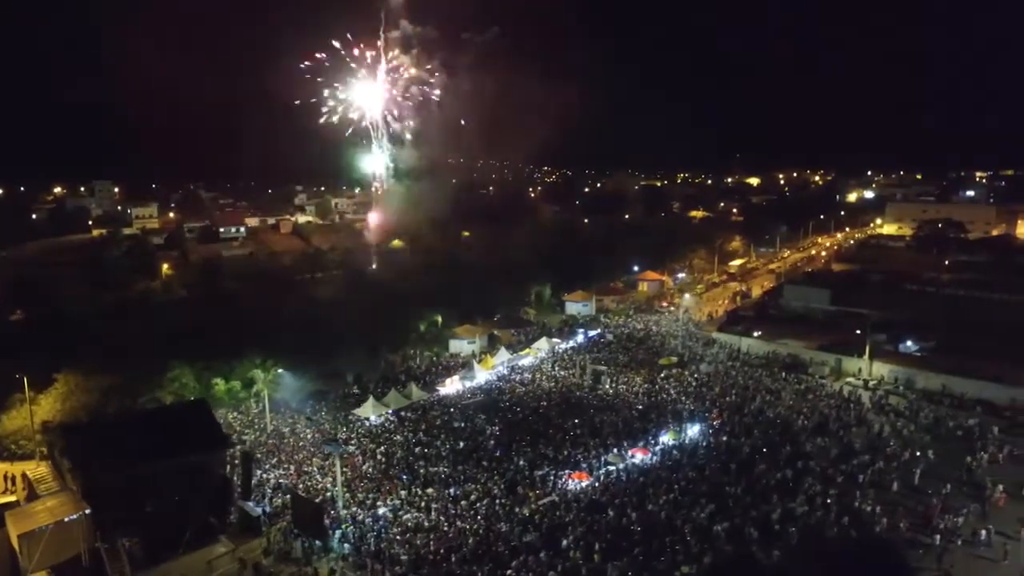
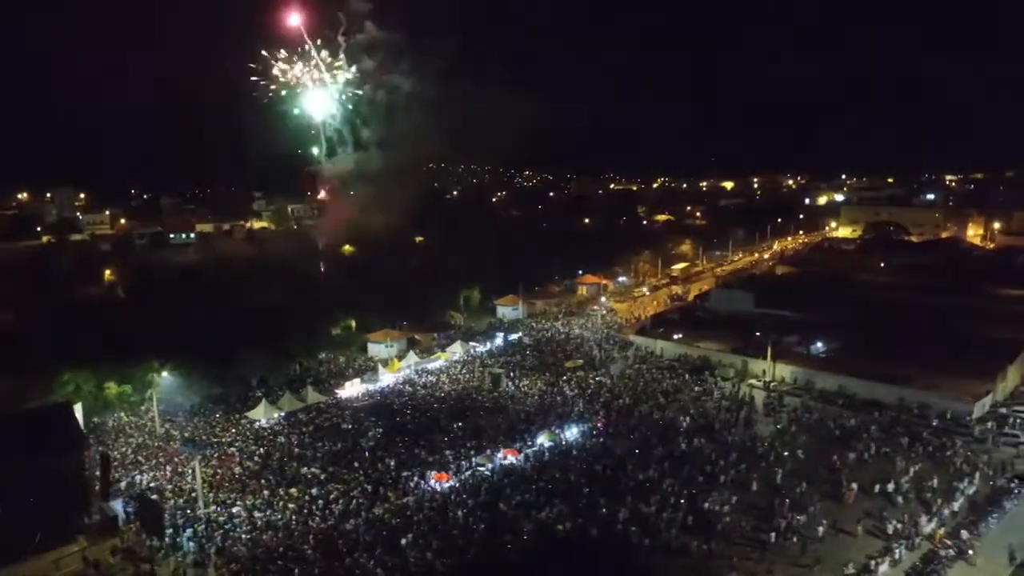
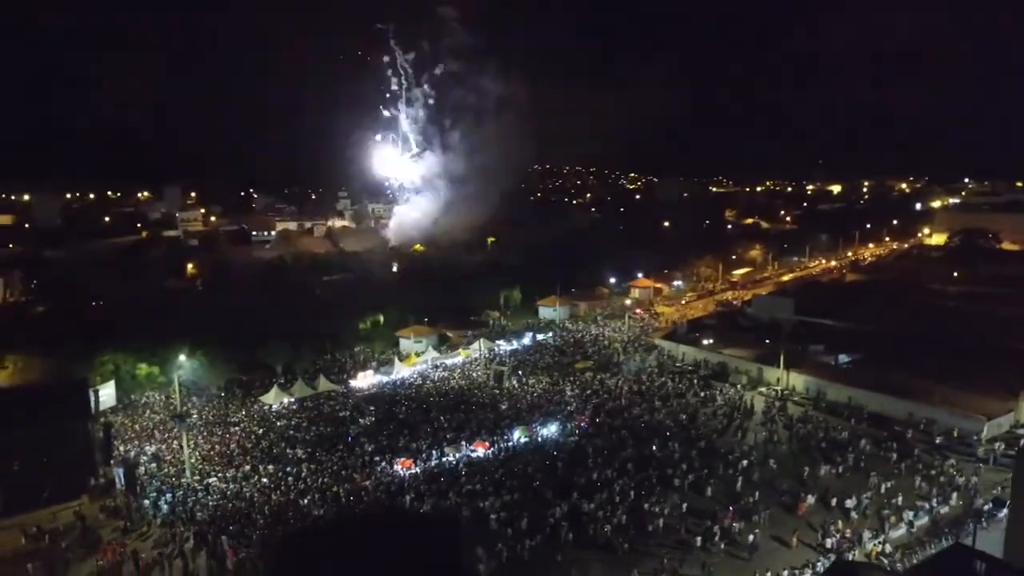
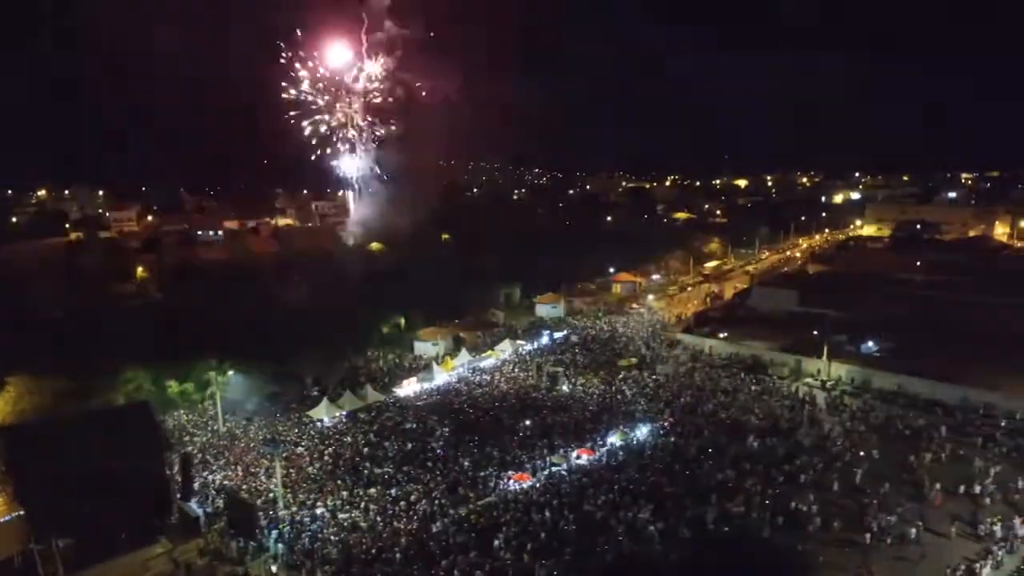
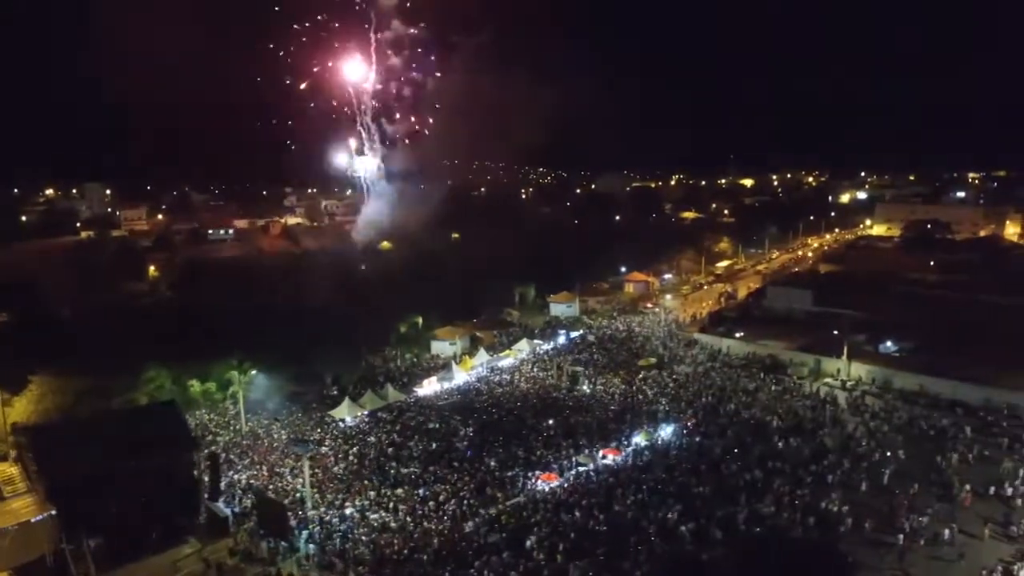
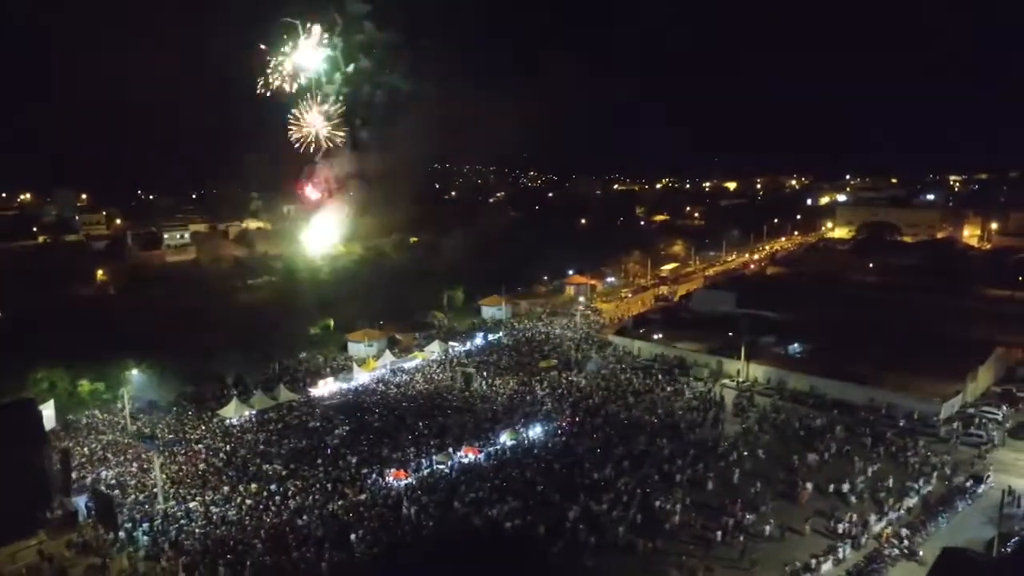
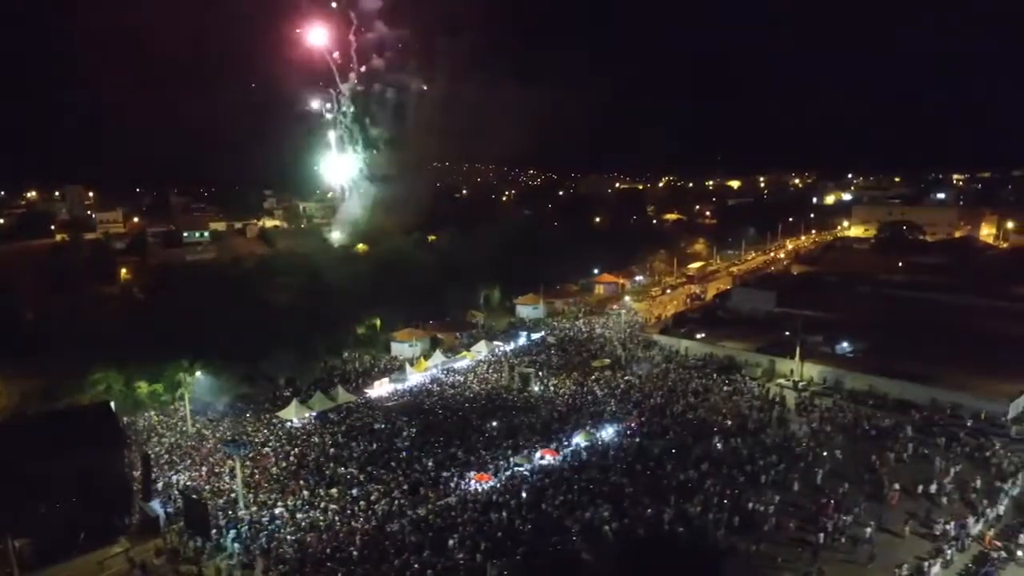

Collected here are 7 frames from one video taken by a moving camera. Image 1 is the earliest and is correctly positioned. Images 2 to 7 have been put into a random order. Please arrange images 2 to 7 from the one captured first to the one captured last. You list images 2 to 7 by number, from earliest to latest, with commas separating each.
5, 4, 7, 2, 6, 3
